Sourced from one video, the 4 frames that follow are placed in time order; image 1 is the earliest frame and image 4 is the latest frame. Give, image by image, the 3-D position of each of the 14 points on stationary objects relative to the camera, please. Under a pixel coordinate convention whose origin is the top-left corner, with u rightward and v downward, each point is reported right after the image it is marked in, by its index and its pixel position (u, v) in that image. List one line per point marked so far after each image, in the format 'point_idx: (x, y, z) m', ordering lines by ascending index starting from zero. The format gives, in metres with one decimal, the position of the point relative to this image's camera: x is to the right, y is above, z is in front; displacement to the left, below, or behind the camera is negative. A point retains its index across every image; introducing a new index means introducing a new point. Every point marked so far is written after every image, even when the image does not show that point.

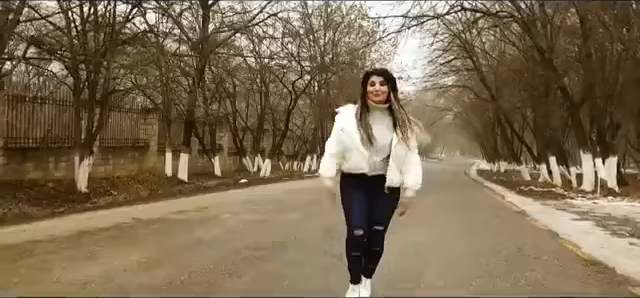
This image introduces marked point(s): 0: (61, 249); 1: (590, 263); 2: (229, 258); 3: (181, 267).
0: (-2.8, -1.1, +8.4) m
1: (+3.6, -1.5, +10.5) m
2: (-1.0, -1.2, +8.5) m
3: (-1.4, -1.1, +7.6) m
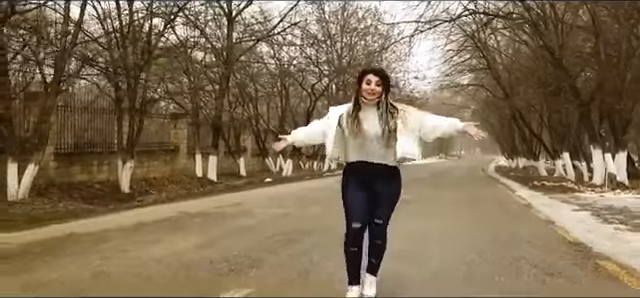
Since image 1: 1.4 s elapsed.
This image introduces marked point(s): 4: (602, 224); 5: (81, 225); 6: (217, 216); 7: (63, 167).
0: (-2.5, -1.1, +10.2) m
1: (+4.0, -1.5, +12.3) m
2: (-0.7, -1.2, +10.4) m
3: (-1.1, -1.2, +9.5) m
4: (+5.8, -1.6, +16.1) m
5: (-3.5, -1.1, +11.3) m
6: (-1.8, -1.2, +13.9) m
7: (-6.6, -0.5, +20.0) m
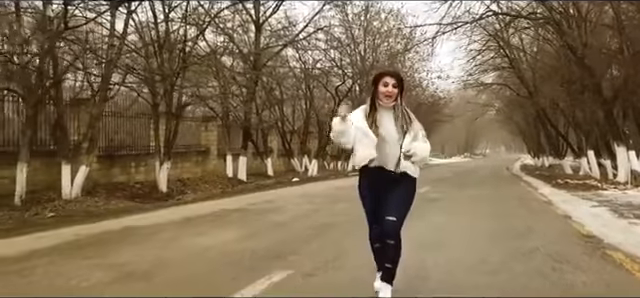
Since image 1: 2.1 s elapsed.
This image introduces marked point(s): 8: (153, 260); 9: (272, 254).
0: (-2.1, -1.2, +11.3) m
1: (+4.4, -1.5, +13.1) m
2: (-0.3, -1.2, +11.3) m
3: (-0.7, -1.2, +10.5) m
4: (+6.4, -1.5, +16.9) m
5: (-3.0, -1.1, +12.4) m
6: (-1.3, -1.2, +15.0) m
7: (-5.8, -0.5, +21.1) m
8: (-1.9, -1.2, +8.7) m
9: (-0.6, -1.2, +9.1) m
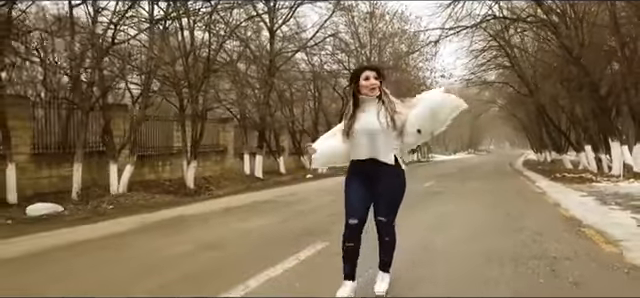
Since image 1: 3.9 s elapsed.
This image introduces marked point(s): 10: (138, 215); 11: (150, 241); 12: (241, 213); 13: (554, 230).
0: (-1.7, -1.2, +13.4) m
1: (+4.8, -1.4, +15.2) m
2: (0.0, -1.2, +13.4) m
3: (-0.4, -1.2, +12.6) m
4: (+6.8, -1.4, +18.9) m
5: (-2.6, -1.1, +14.5) m
6: (-0.9, -1.2, +17.1) m
7: (-5.4, -0.6, +23.3) m
8: (-1.5, -1.2, +10.8) m
9: (-0.2, -1.2, +11.2) m
10: (-3.3, -1.2, +14.3) m
11: (-2.4, -1.3, +11.5) m
12: (-1.5, -1.2, +14.5) m
13: (+3.8, -1.4, +12.8) m
